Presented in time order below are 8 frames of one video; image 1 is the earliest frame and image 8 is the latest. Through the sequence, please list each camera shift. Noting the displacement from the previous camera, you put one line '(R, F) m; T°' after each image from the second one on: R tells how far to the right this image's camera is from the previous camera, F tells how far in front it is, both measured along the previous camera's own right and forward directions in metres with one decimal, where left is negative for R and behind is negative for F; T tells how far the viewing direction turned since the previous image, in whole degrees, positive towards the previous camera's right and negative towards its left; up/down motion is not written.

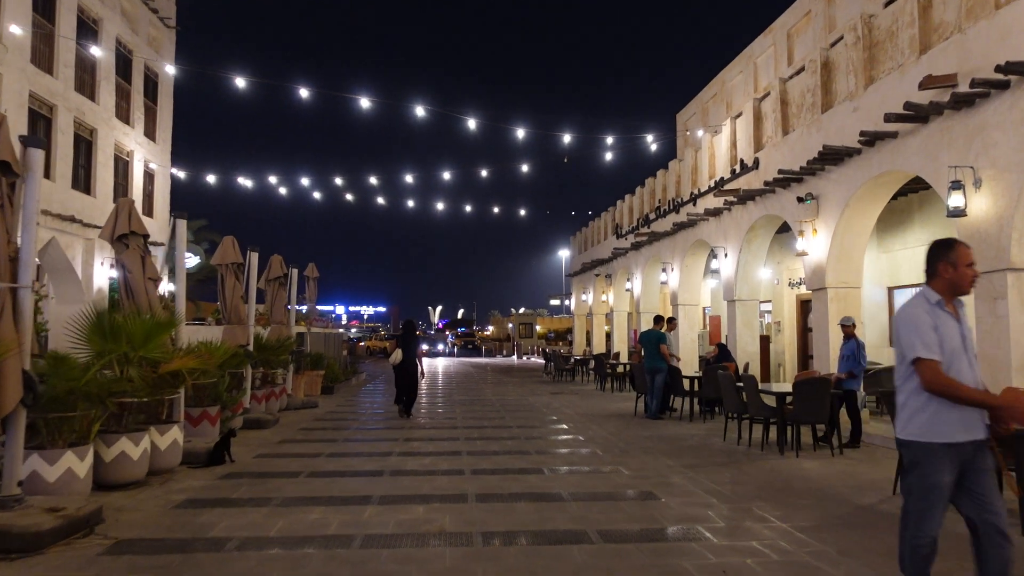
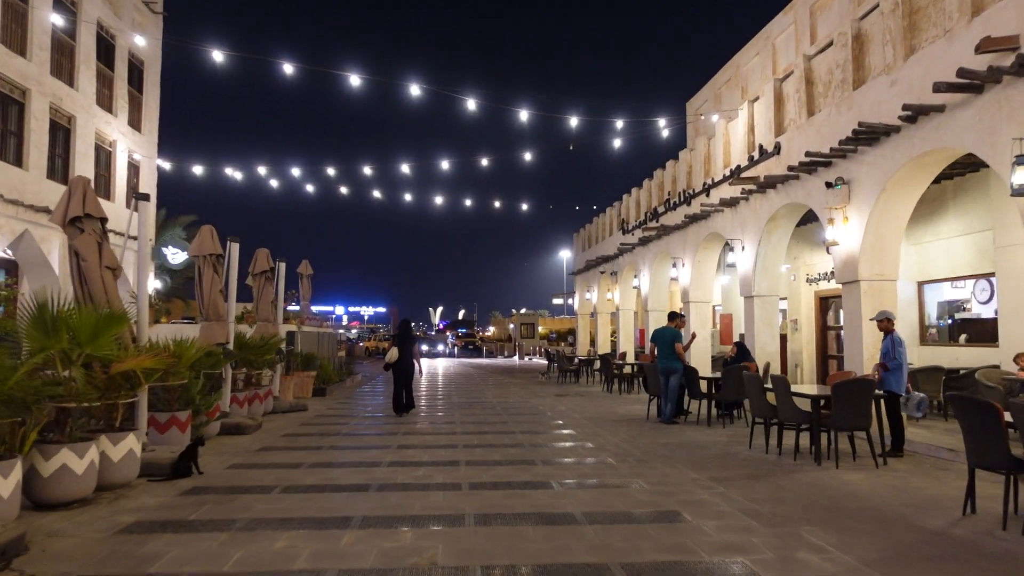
(0.0, +0.9) m; 0°
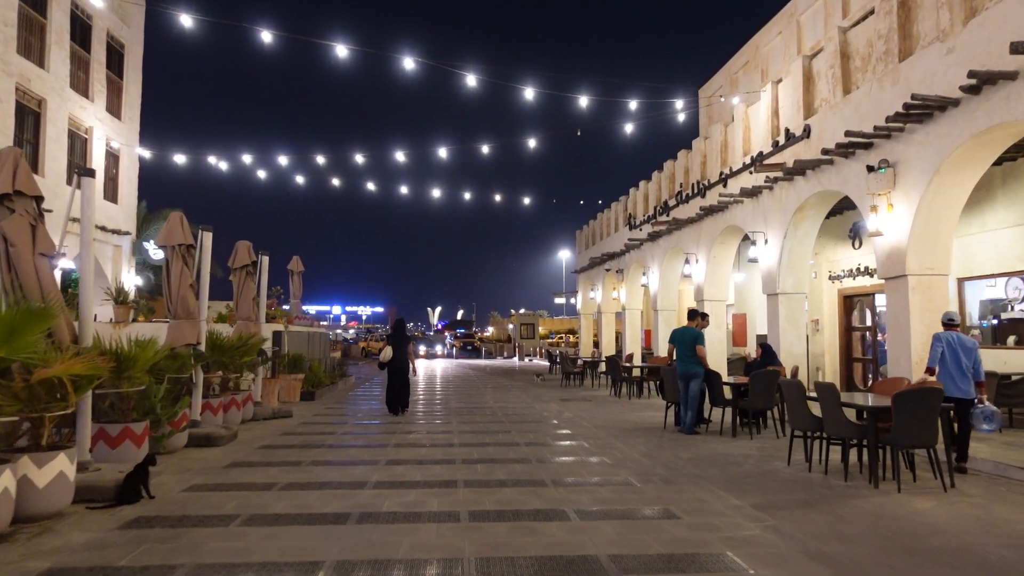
(-0.1, +1.0) m; 0°
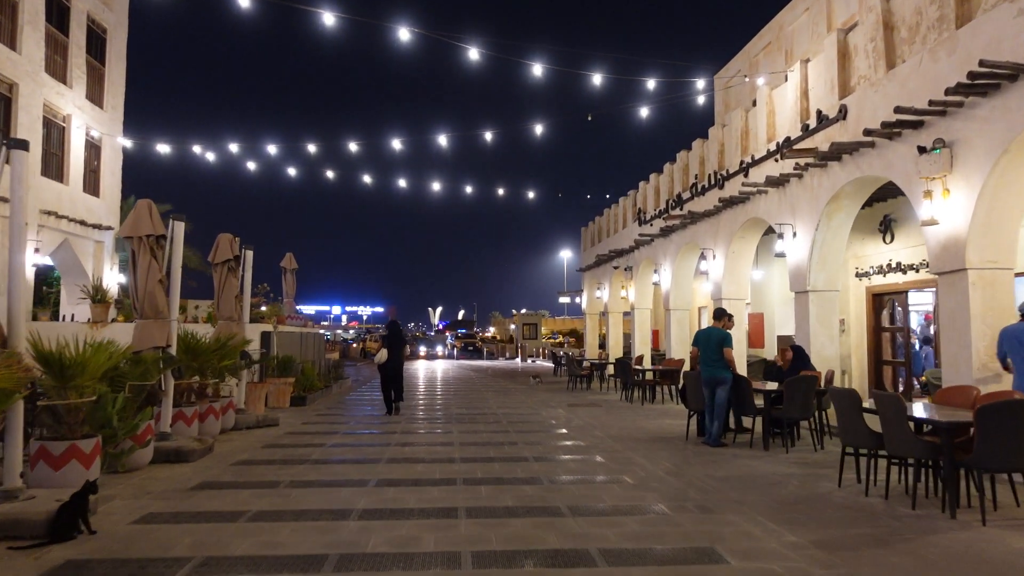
(-0.1, +0.9) m; 0°
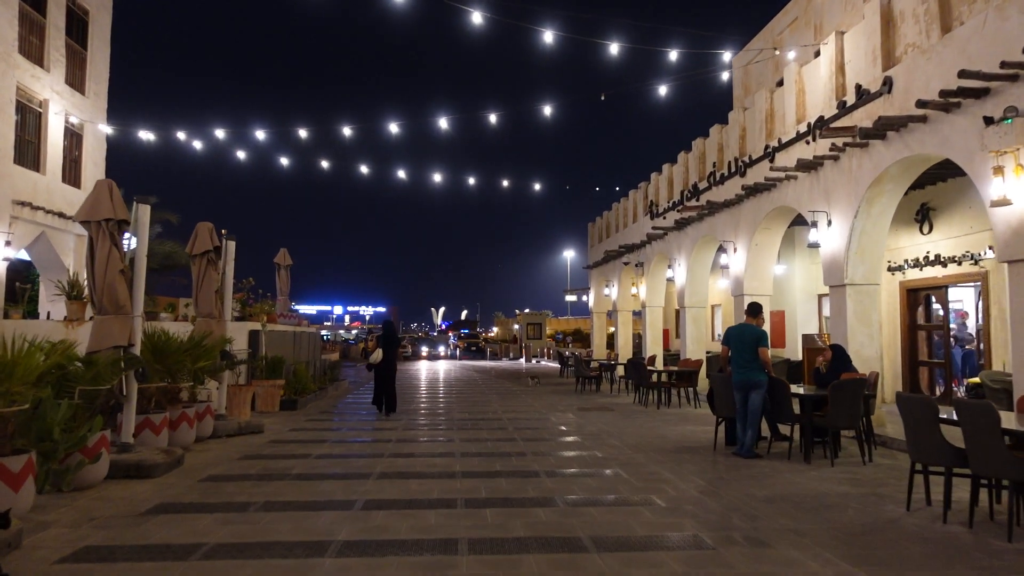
(-0.1, +0.9) m; 0°
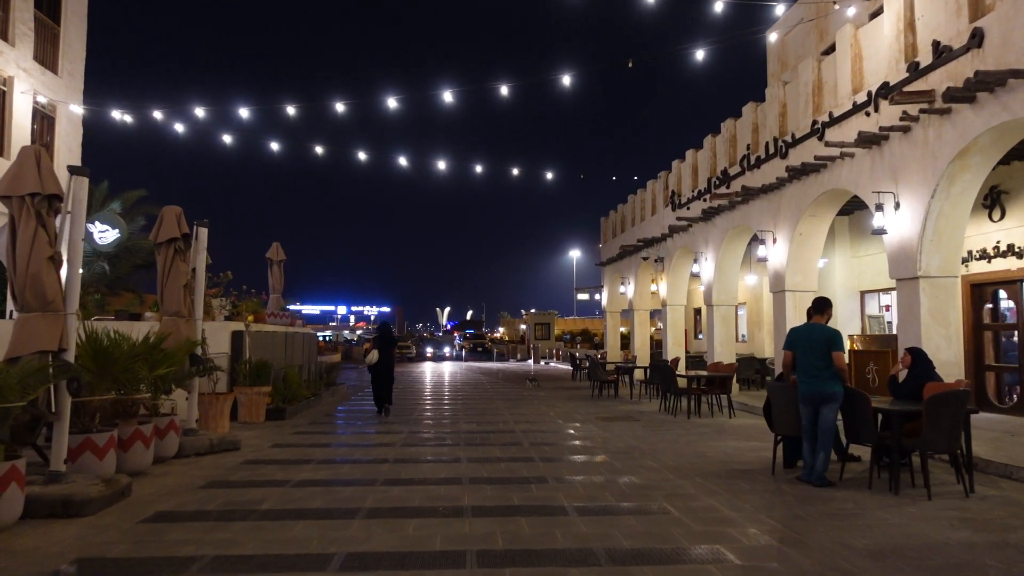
(-0.1, +1.3) m; 0°
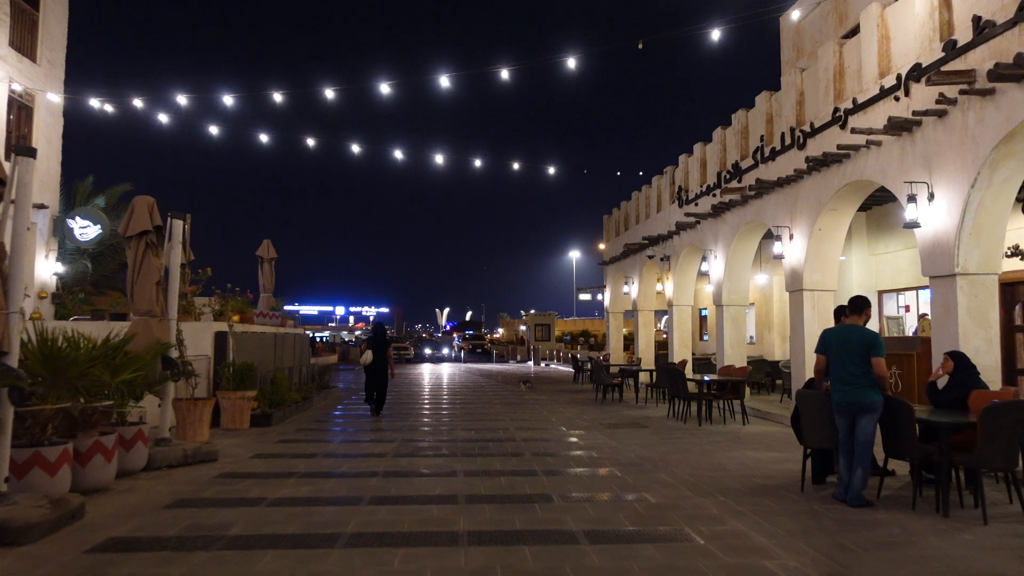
(0.0, +0.7) m; 0°
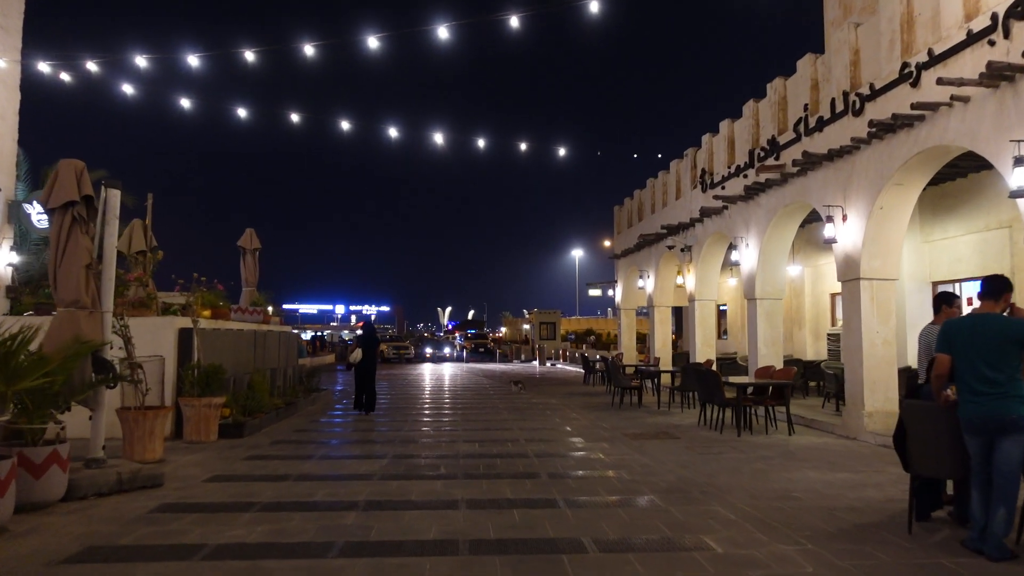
(-0.1, +1.5) m; 0°
